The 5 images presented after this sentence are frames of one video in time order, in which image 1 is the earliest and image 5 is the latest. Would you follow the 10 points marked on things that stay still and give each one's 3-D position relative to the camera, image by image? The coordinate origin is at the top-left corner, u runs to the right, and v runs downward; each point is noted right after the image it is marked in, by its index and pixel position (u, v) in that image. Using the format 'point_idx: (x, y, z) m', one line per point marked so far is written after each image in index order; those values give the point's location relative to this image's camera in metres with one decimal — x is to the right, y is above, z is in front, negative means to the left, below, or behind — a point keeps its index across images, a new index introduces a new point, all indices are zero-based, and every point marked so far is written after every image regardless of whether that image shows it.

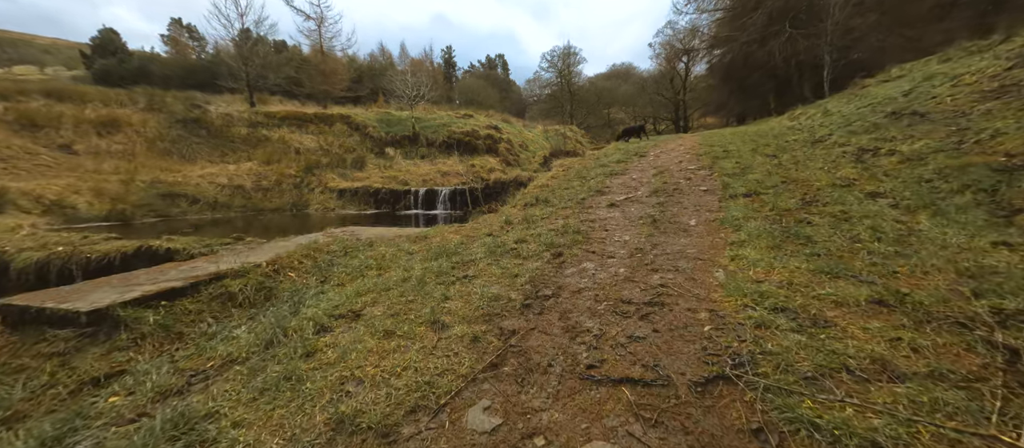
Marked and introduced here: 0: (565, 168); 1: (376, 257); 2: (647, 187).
0: (+1.6, +1.6, +11.6) m
1: (-1.9, -0.4, +5.6) m
2: (+2.5, +0.7, +7.5) m
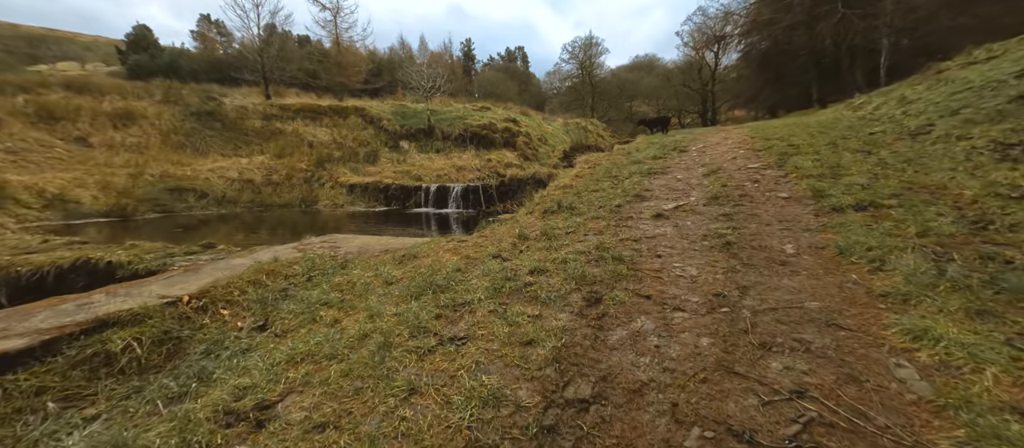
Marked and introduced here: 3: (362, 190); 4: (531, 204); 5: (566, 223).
0: (+2.0, +1.5, +10.0) m
1: (-1.7, -0.6, +4.1) m
2: (+2.7, +0.5, +5.9) m
3: (-6.9, +1.7, +19.0) m
4: (+0.4, +0.3, +8.4) m
5: (+0.7, 0.0, +5.4) m
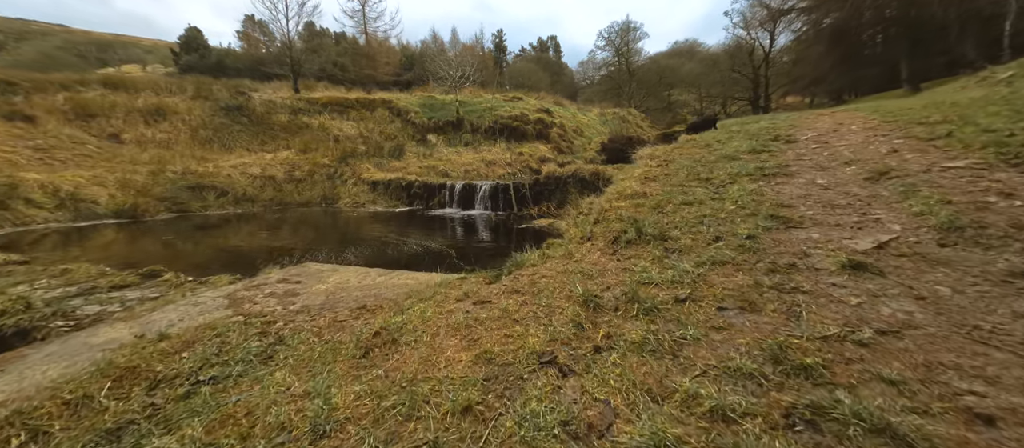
0: (+2.8, +1.2, +7.5) m
1: (-1.4, -1.0, +2.0) m
2: (+3.2, +0.1, +3.3) m
3: (-5.4, +1.6, +17.2) m
4: (+1.1, 0.0, +6.1) m
5: (+1.2, -0.4, +3.0) m
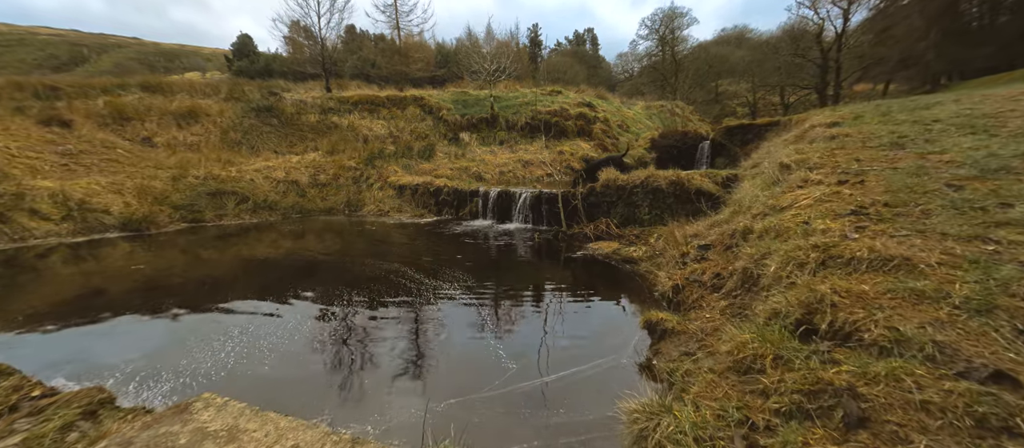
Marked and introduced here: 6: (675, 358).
0: (+3.6, +0.6, +4.5) m
1: (-1.1, -1.6, -0.6) m
2: (+3.6, -0.5, +0.3) m
3: (-3.8, +1.1, +14.8) m
4: (+1.7, -0.6, +3.2) m
5: (+1.6, -1.0, +0.2) m
6: (+1.3, -1.1, +3.3) m
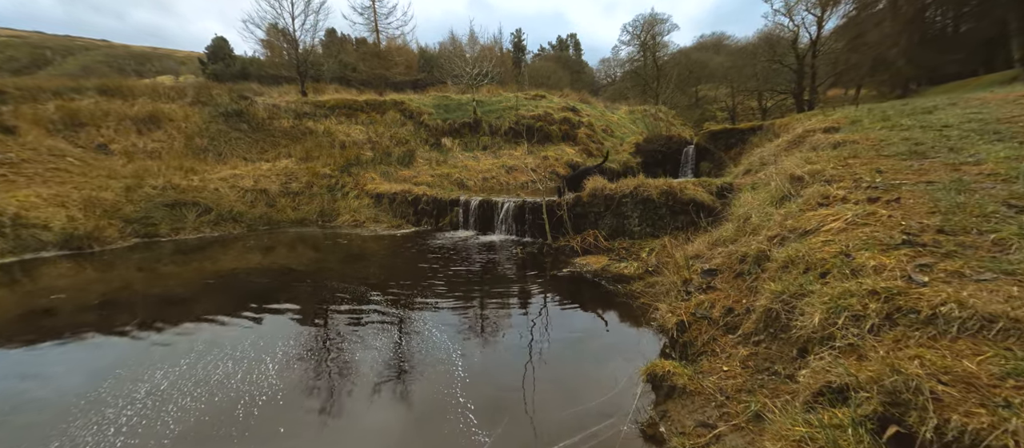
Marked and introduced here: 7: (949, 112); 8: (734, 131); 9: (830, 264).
0: (+3.3, +0.4, +3.9) m
1: (-1.1, -1.9, -1.4) m
2: (+3.6, -0.7, -0.3) m
3: (-4.4, +0.7, +13.9) m
4: (+1.6, -0.8, +2.5) m
5: (+1.5, -1.2, -0.5) m
6: (+1.1, -1.3, +2.6) m
7: (+7.7, +2.0, +7.0) m
8: (+6.8, +2.8, +12.3) m
9: (+2.3, -0.2, +2.9) m
